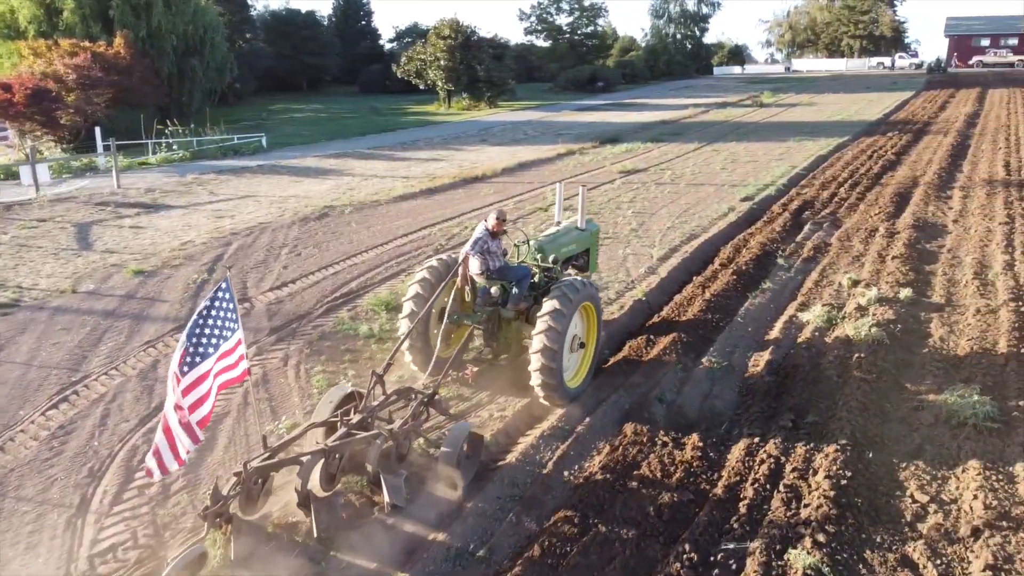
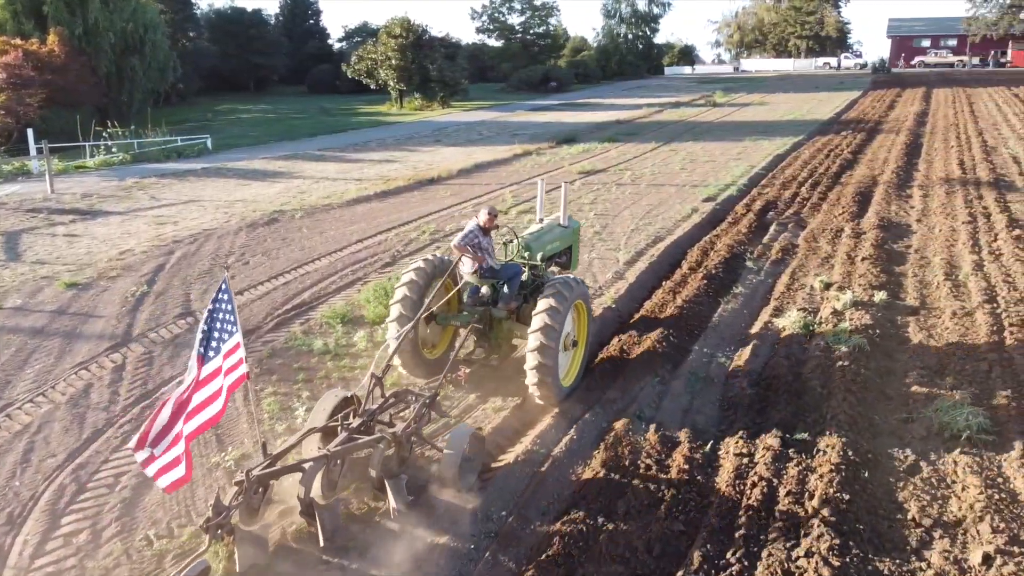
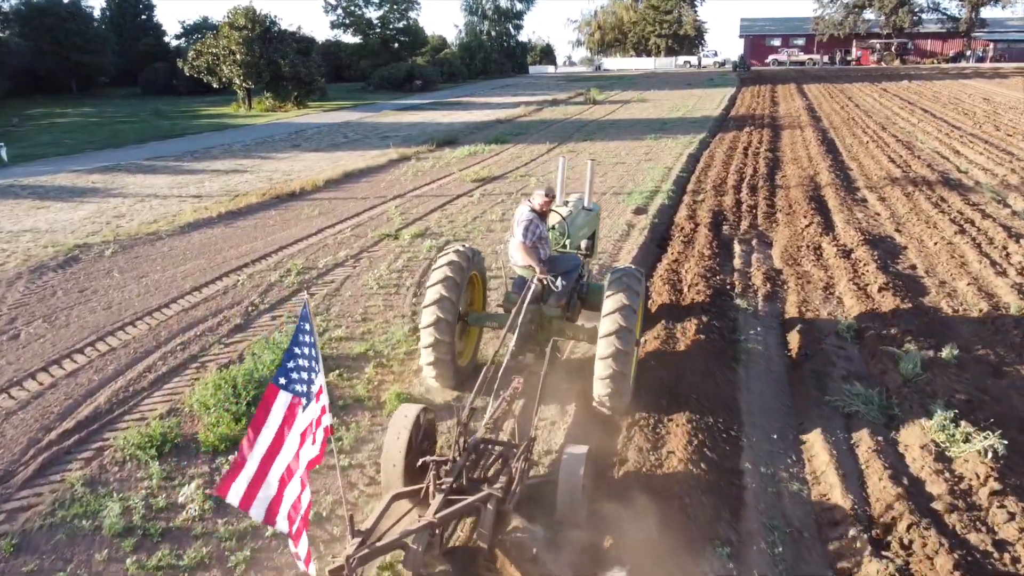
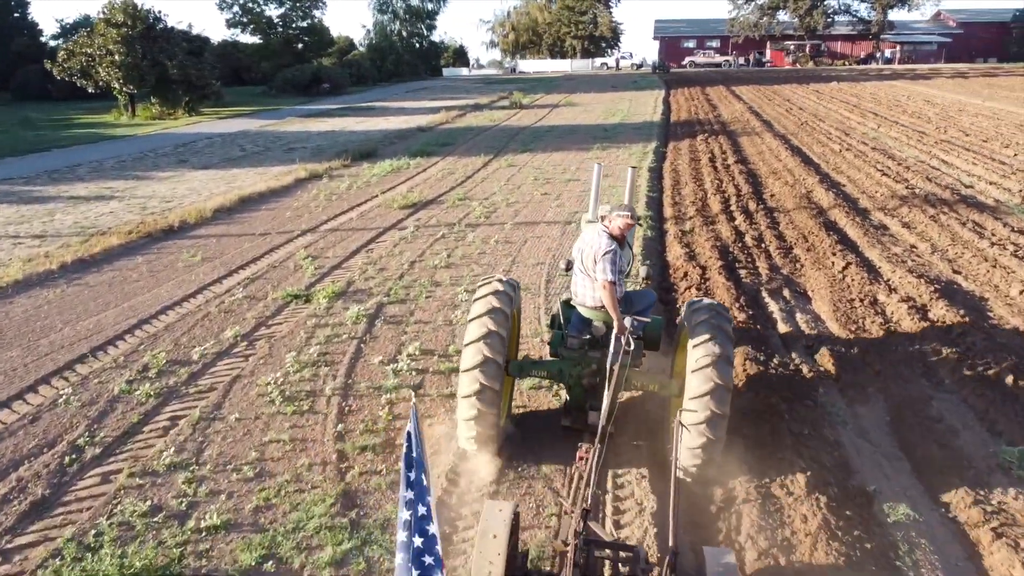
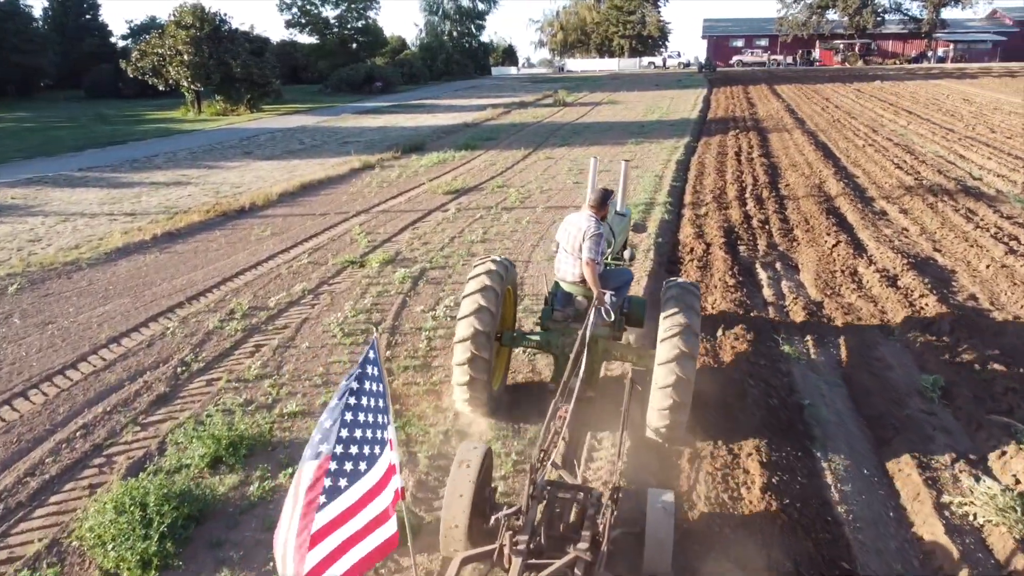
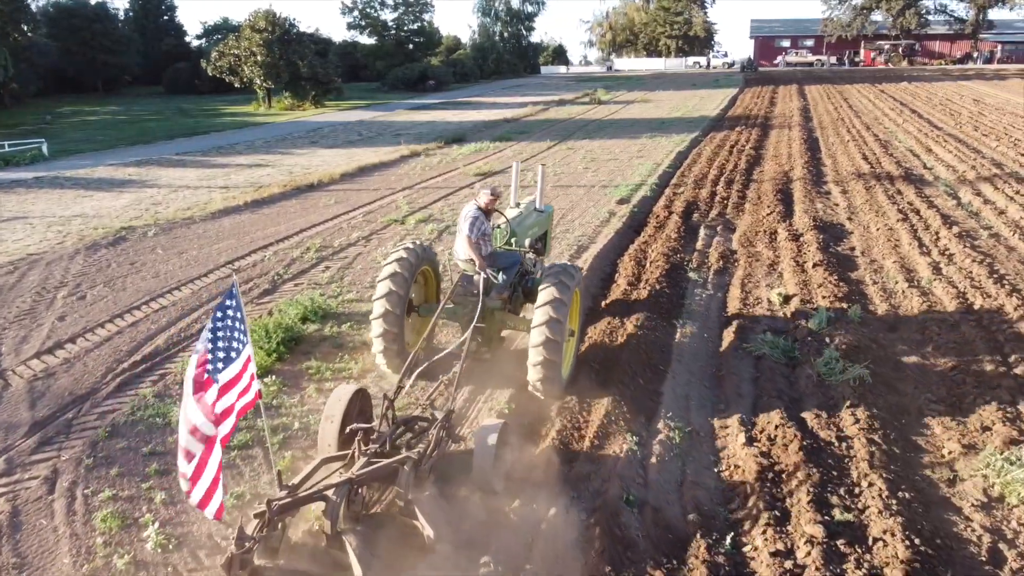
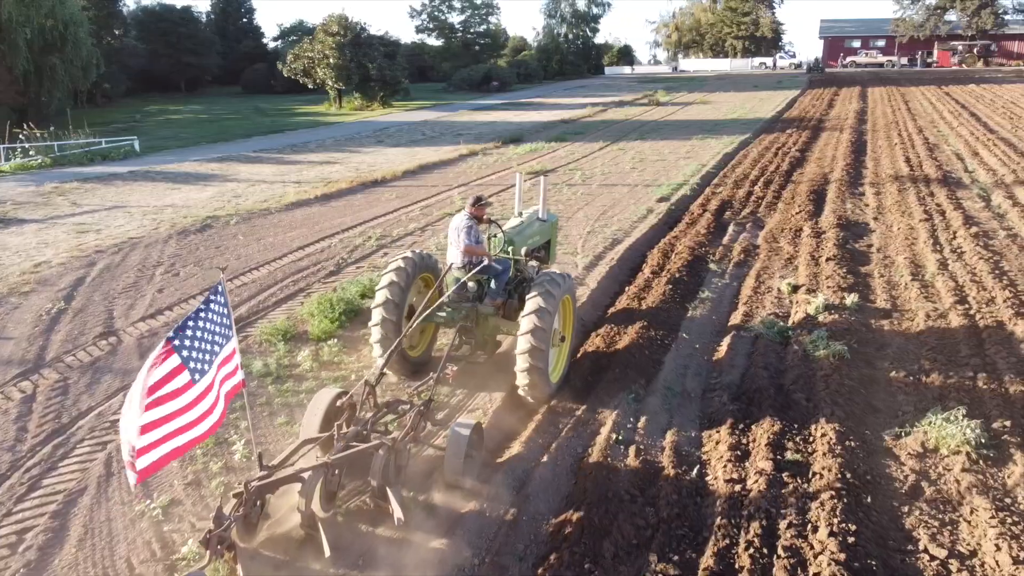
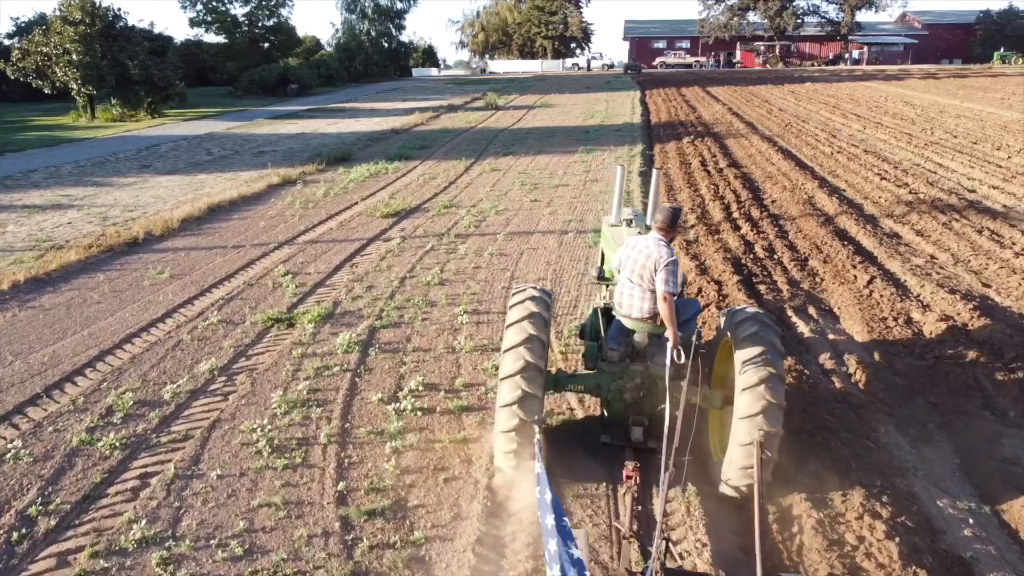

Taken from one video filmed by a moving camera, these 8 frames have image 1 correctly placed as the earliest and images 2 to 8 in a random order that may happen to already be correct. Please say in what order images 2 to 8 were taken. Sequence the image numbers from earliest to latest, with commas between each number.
2, 7, 6, 3, 5, 4, 8
